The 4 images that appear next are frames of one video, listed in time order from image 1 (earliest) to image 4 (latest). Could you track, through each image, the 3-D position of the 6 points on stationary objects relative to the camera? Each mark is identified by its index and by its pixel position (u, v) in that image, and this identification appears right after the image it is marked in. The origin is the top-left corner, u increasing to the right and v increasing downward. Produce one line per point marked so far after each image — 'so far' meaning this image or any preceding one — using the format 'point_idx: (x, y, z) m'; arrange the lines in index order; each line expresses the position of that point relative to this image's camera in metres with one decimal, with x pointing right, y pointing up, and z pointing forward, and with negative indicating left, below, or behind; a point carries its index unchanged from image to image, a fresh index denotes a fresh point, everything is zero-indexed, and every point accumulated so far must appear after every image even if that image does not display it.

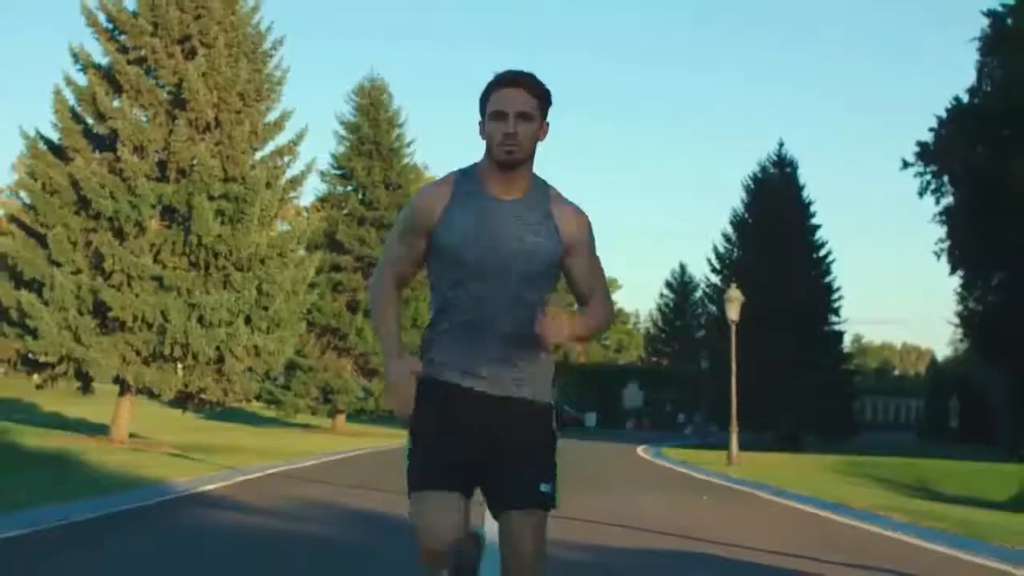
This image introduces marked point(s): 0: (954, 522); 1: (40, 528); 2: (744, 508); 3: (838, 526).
0: (+4.3, -2.2, +14.1) m
1: (-3.7, -1.8, +11.2) m
2: (+2.6, -2.4, +16.1) m
3: (+3.2, -2.2, +13.9) m
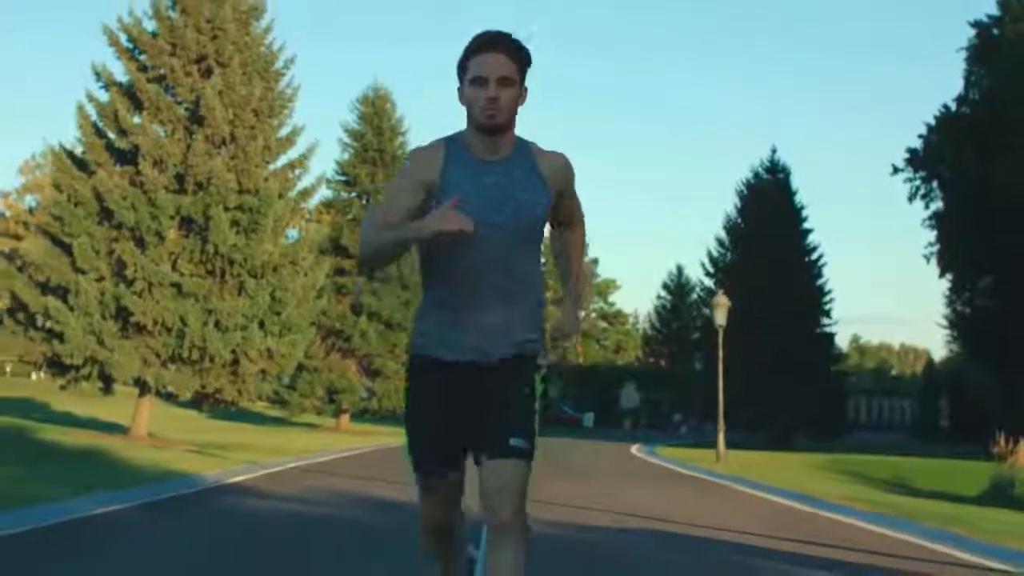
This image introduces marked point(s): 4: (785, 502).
0: (+4.3, -2.3, +14.8) m
1: (-3.7, -1.9, +12.0) m
2: (+2.6, -2.4, +16.9) m
3: (+3.2, -2.3, +14.7) m
4: (+3.1, -2.4, +16.5) m
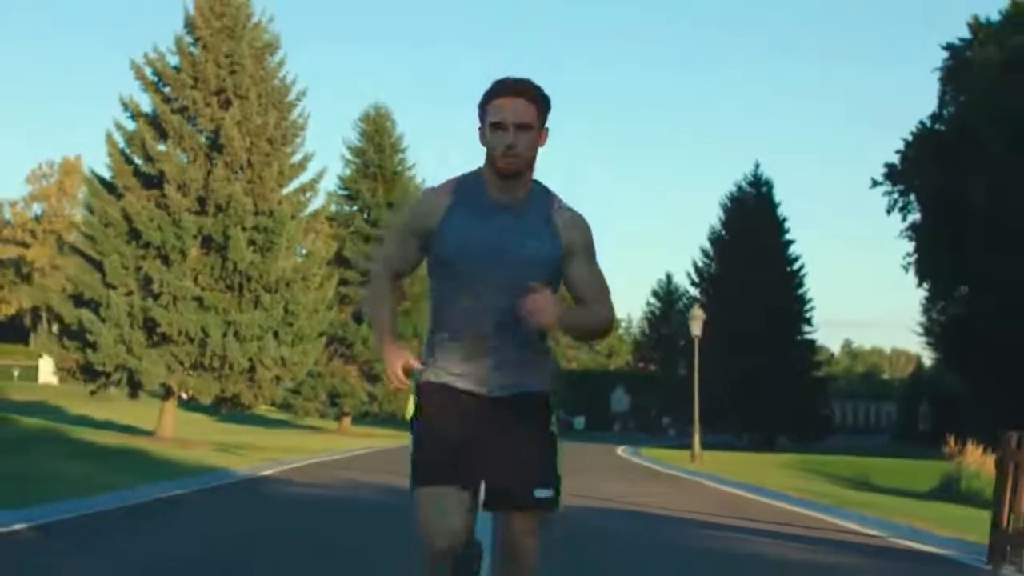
0: (+4.2, -2.5, +16.1) m
1: (-3.7, -2.0, +13.2) m
2: (+2.5, -2.6, +18.2) m
3: (+3.1, -2.5, +16.0) m
4: (+3.0, -2.6, +17.8) m
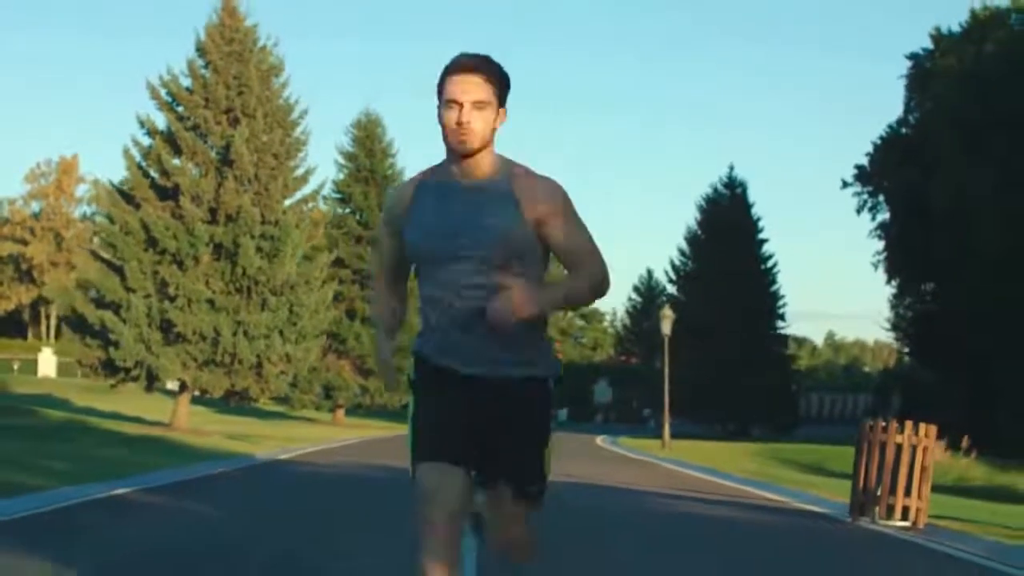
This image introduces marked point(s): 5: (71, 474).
0: (+4.0, -2.5, +17.6) m
1: (-3.9, -2.1, +14.7) m
2: (+2.3, -2.6, +19.7) m
3: (+2.9, -2.5, +17.5) m
4: (+2.8, -2.6, +19.3) m
5: (-4.9, -2.0, +15.6) m
